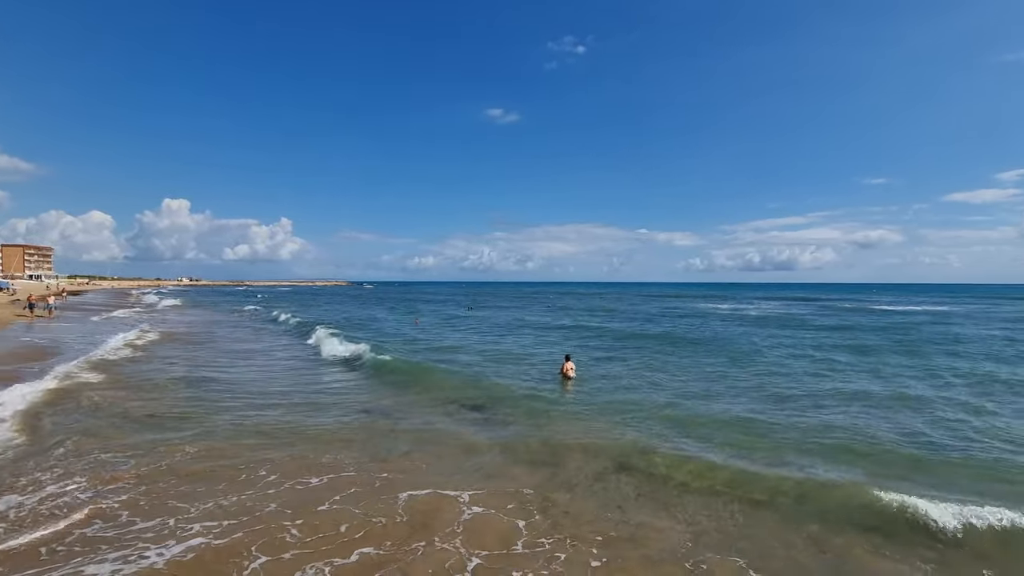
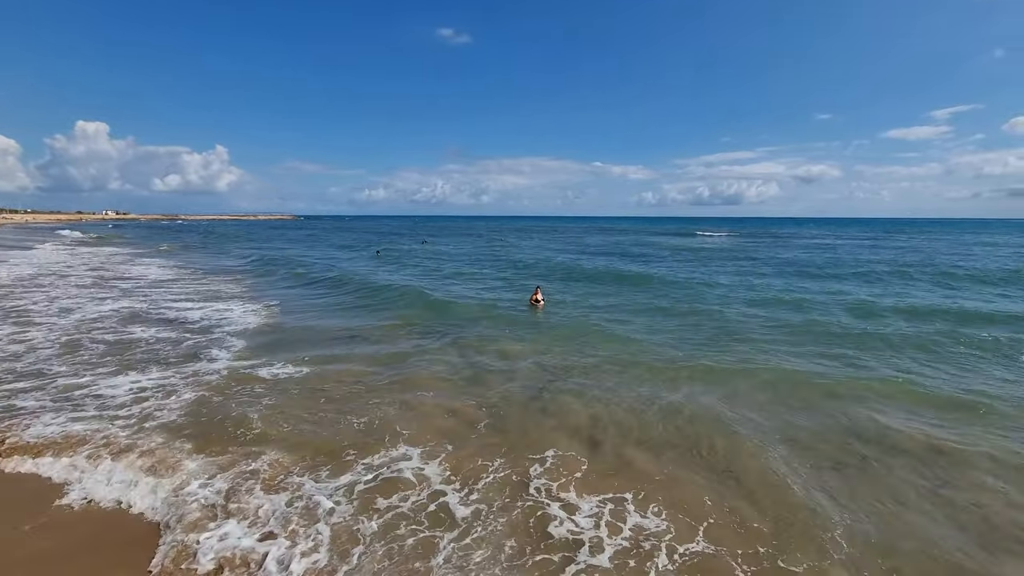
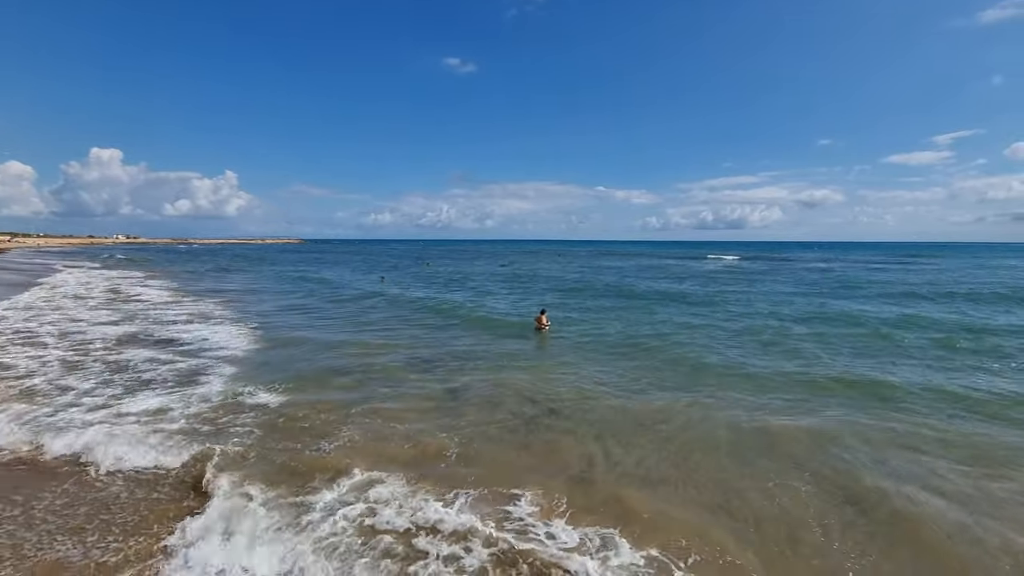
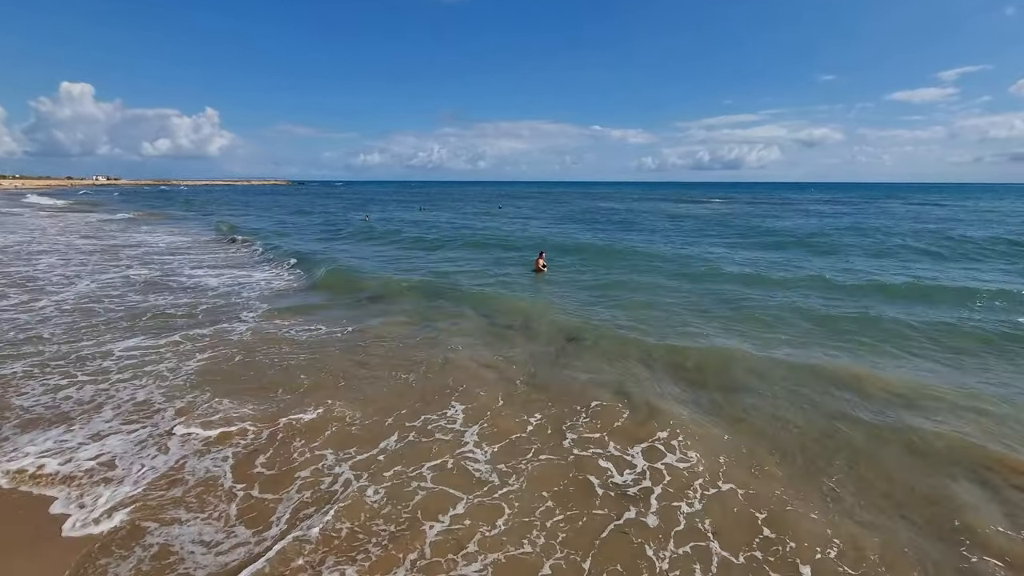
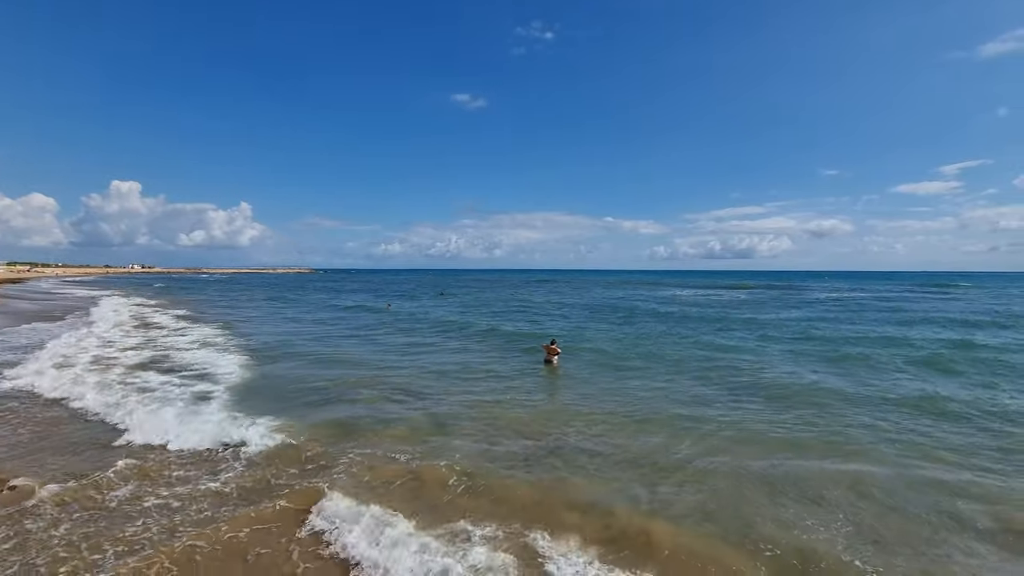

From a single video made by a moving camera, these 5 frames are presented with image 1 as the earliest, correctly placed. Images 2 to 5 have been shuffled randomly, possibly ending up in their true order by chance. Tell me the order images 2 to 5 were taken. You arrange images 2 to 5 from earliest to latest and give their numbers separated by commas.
5, 3, 2, 4
